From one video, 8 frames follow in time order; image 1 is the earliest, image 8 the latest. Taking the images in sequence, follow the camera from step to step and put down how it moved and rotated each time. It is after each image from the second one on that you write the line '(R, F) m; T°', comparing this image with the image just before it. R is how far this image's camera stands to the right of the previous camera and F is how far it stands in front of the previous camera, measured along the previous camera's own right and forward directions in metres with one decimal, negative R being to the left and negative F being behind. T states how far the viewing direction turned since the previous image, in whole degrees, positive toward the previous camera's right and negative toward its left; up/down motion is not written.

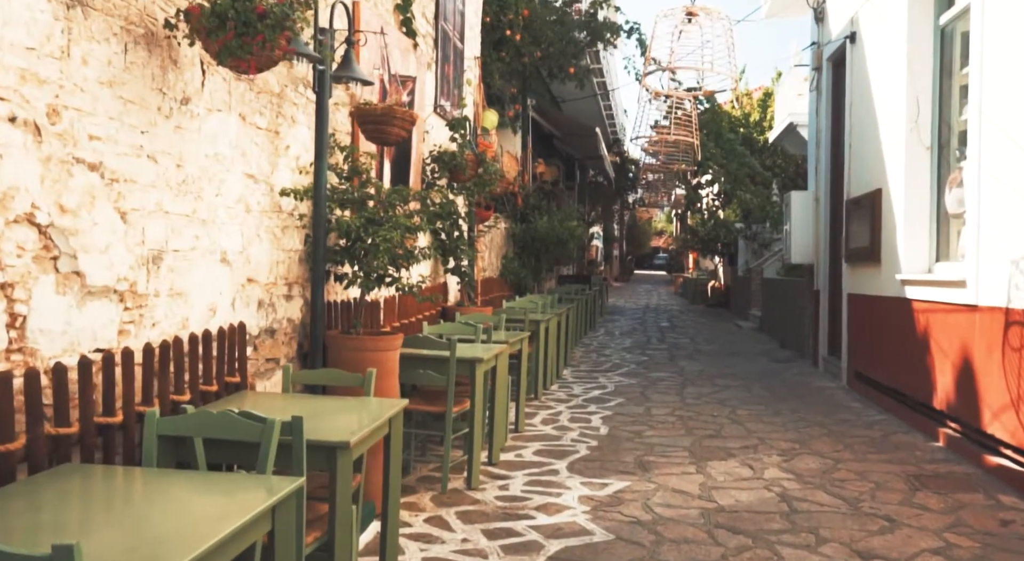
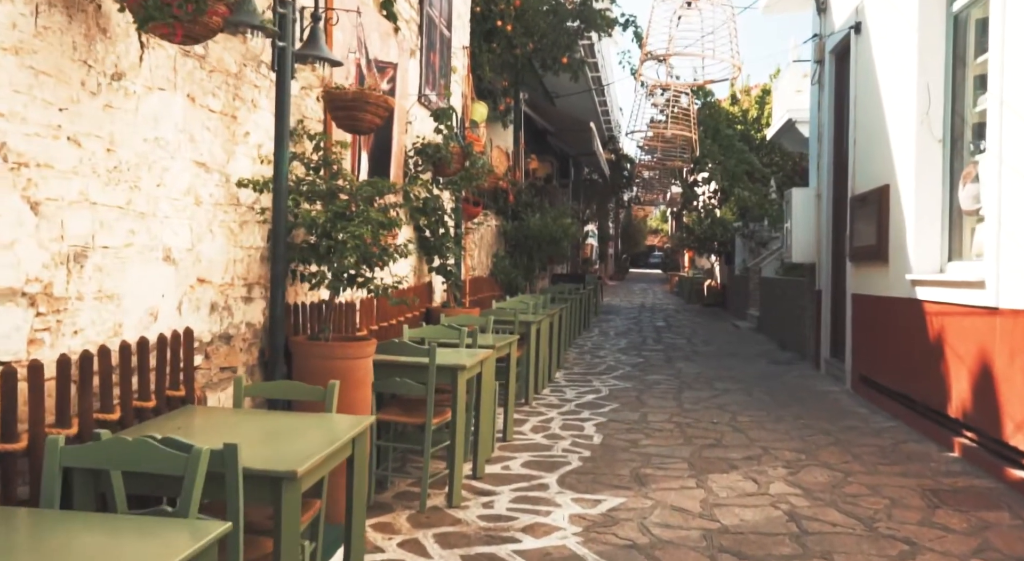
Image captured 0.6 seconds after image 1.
(+0.1, +0.4) m; 0°
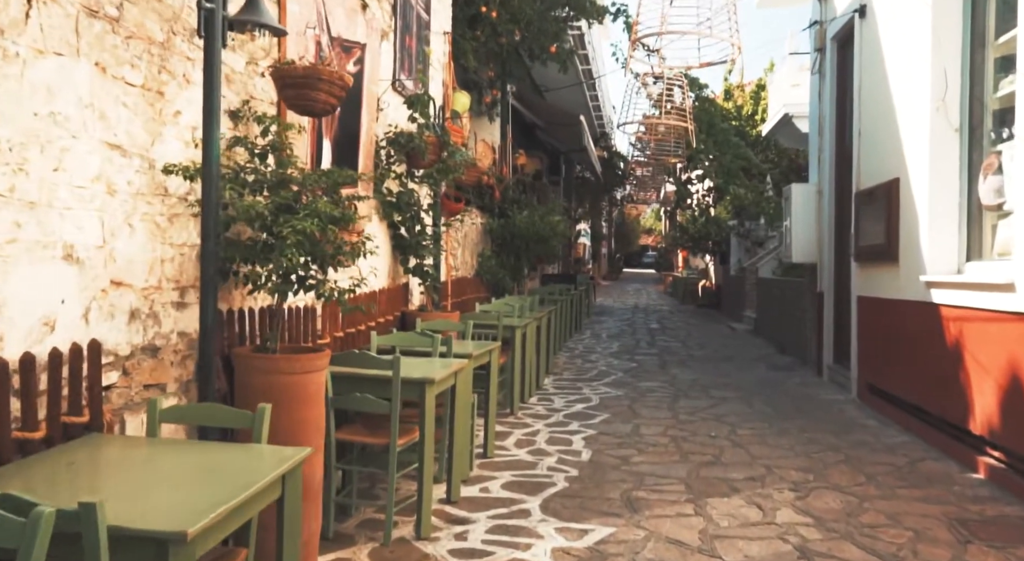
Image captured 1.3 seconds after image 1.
(+0.1, +0.6) m; 0°
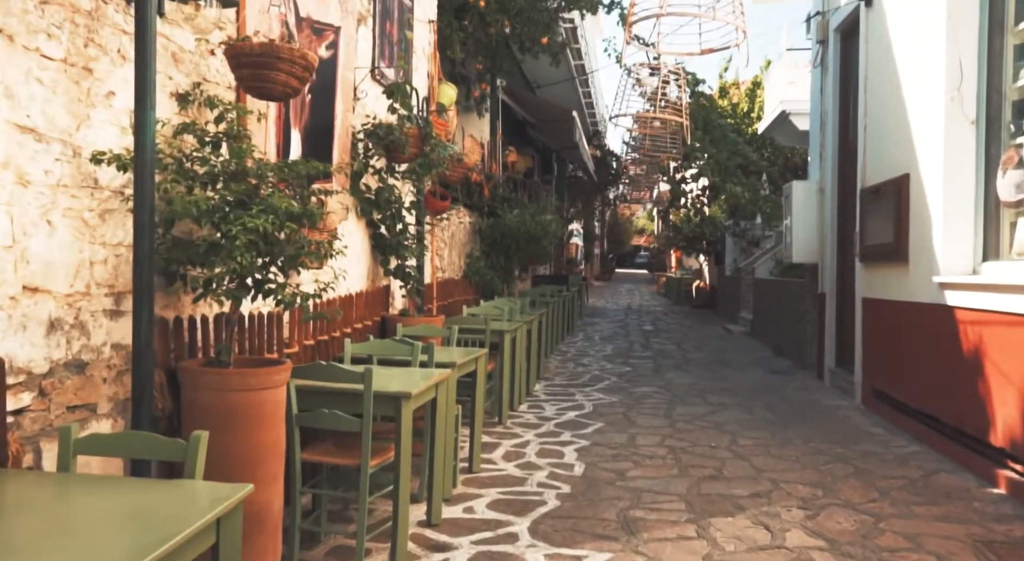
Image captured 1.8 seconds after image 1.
(0.0, +0.4) m; 0°
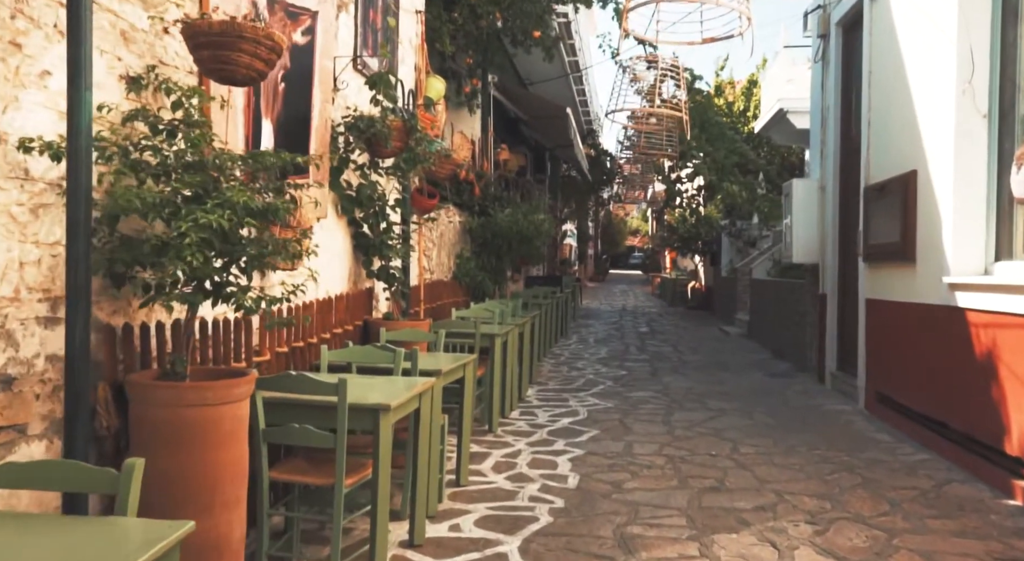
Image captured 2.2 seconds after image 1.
(0.0, +0.3) m; 0°
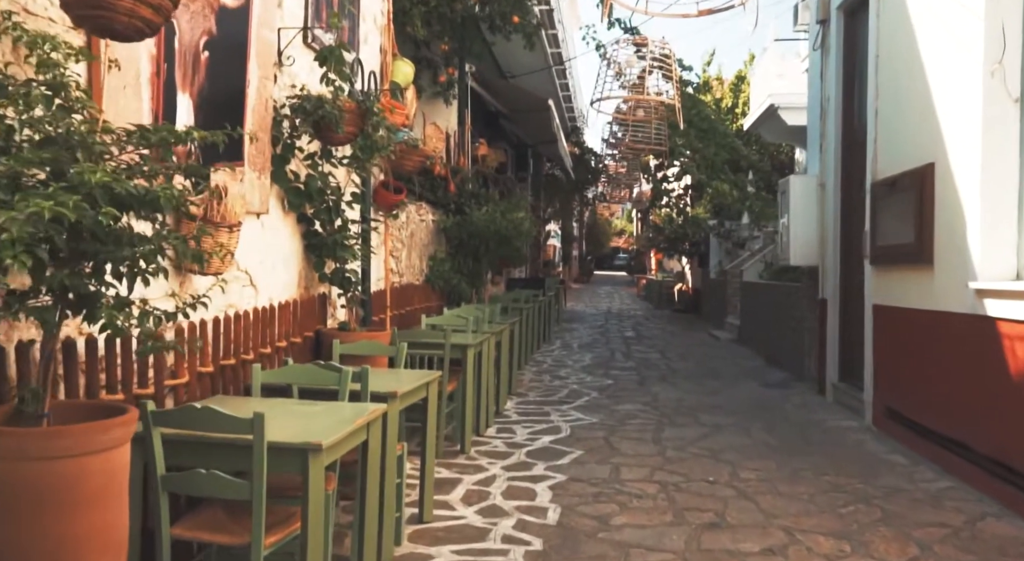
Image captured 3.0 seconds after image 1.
(+0.1, +0.7) m; +1°
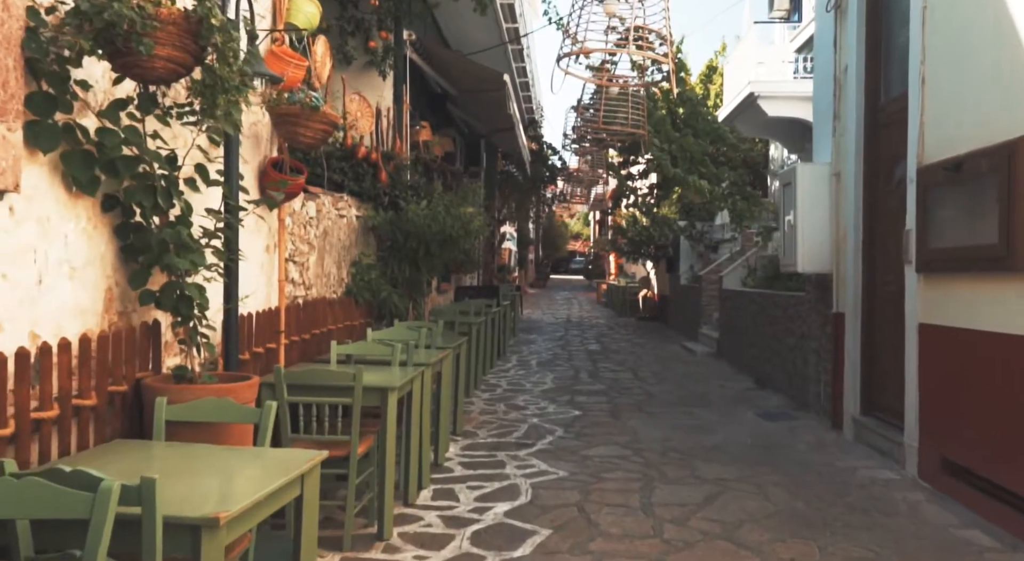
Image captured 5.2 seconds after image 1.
(+0.1, +1.8) m; +3°
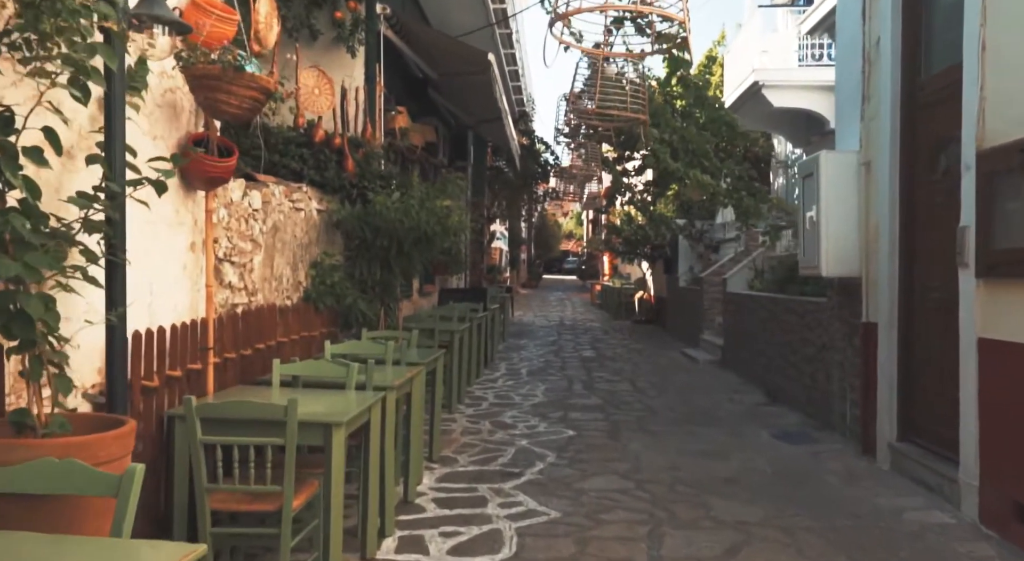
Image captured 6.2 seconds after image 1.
(+0.1, +1.0) m; 0°
